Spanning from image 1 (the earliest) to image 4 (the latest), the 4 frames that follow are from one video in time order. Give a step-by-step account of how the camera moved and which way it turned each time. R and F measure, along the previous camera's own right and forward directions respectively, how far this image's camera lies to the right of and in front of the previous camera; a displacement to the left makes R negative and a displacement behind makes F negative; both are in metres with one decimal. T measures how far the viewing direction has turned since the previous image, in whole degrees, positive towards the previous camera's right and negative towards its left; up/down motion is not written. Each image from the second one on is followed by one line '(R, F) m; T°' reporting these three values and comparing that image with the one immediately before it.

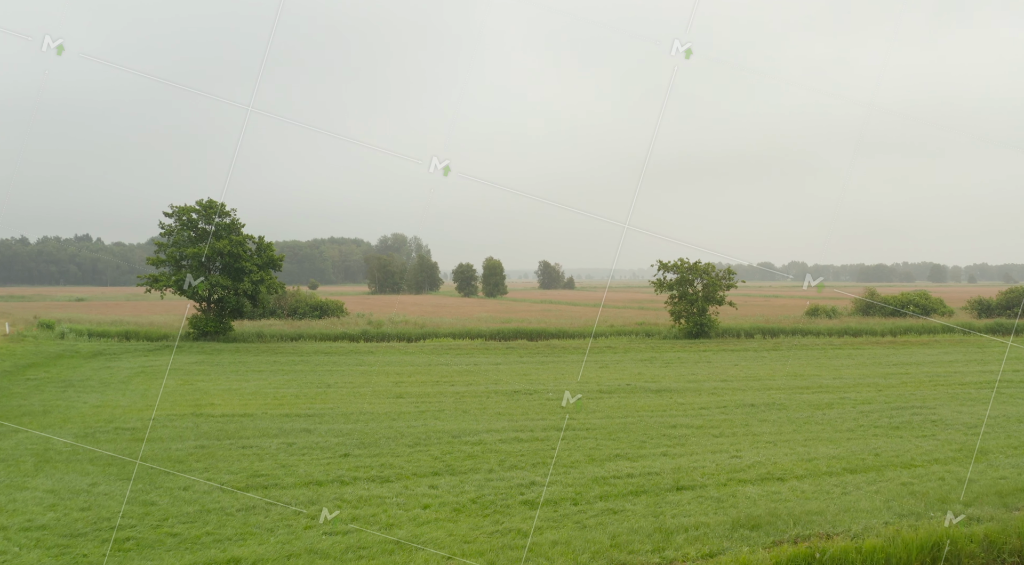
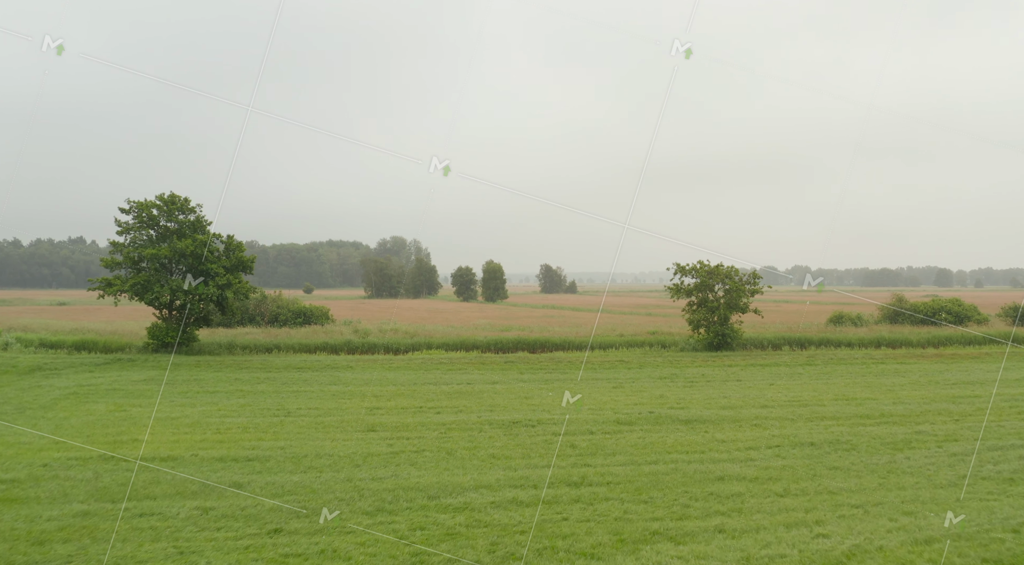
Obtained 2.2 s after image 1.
(0.0, +3.1) m; 0°
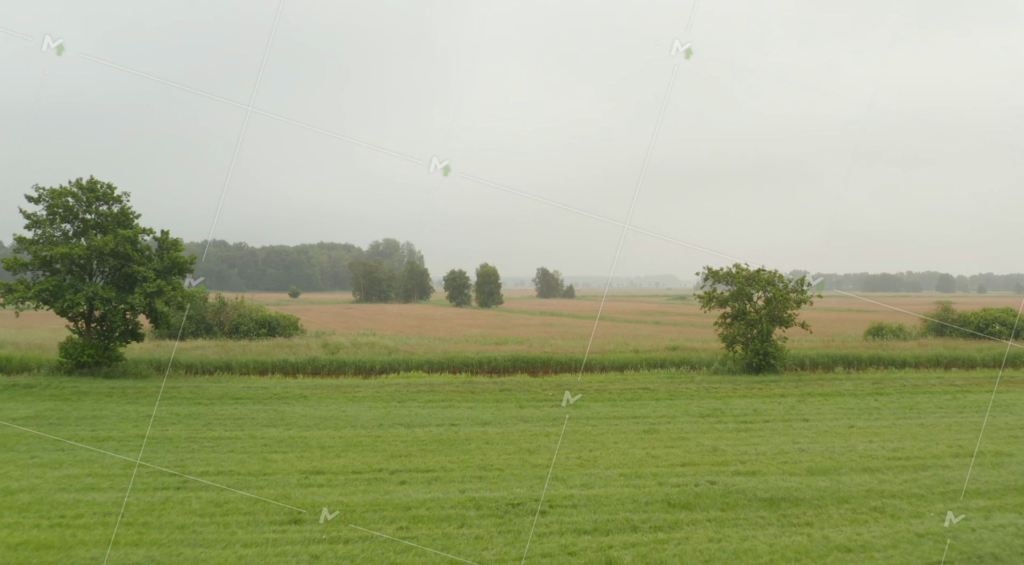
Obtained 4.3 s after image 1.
(0.0, +4.7) m; 0°
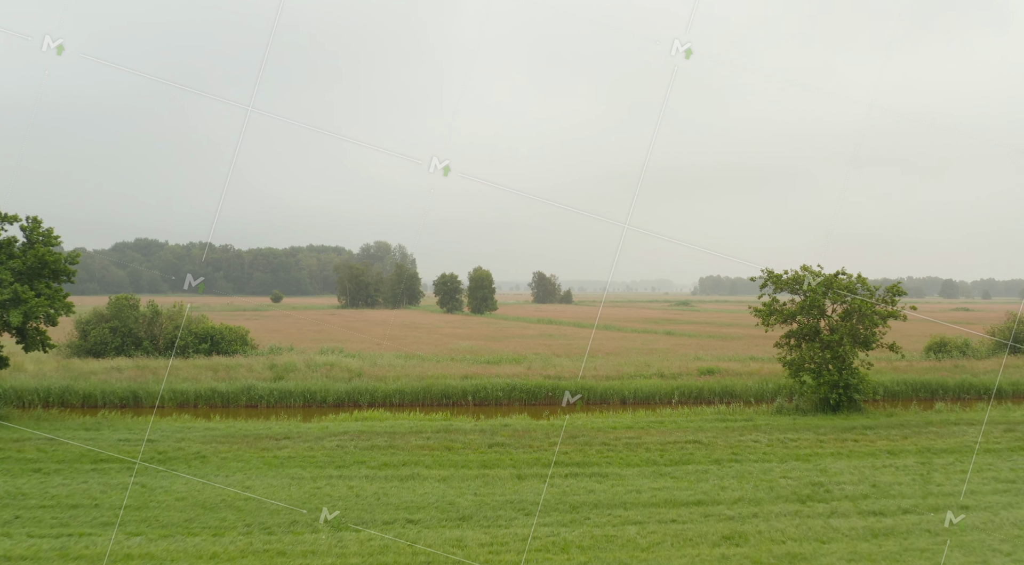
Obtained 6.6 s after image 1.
(0.0, +5.5) m; 0°
